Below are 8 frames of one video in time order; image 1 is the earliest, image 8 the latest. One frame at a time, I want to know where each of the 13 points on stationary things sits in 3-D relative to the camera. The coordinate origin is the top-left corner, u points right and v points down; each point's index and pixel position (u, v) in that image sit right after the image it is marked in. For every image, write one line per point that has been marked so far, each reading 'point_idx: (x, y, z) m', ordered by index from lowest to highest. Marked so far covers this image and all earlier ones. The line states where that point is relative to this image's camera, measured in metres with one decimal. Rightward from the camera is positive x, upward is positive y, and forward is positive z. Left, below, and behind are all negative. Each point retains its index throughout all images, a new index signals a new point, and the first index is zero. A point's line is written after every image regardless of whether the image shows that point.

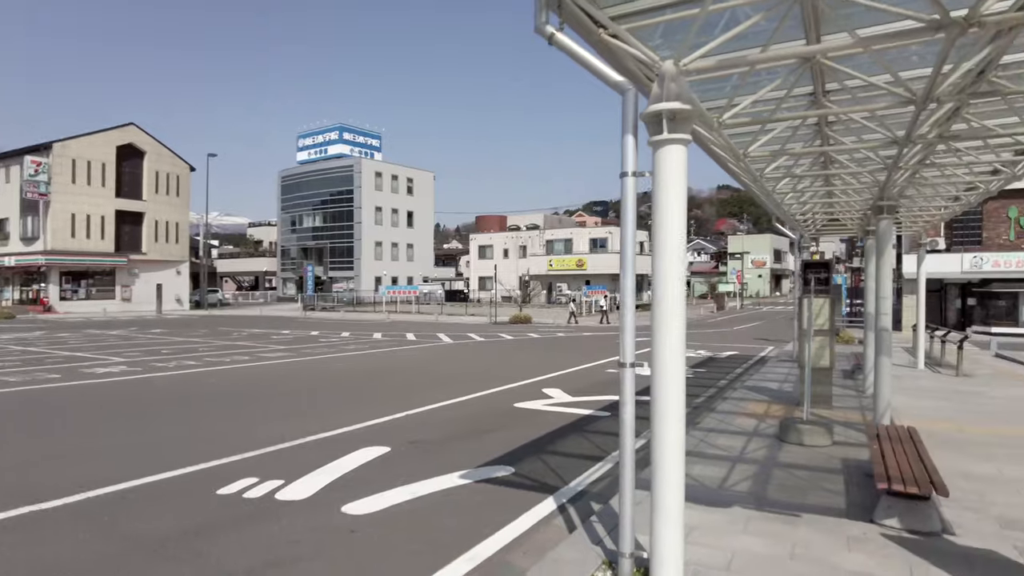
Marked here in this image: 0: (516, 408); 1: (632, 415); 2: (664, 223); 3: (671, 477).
0: (+0.1, -2.2, +11.9) m
1: (+0.7, -0.8, +4.0) m
2: (+0.9, +0.4, +3.8) m
3: (+0.9, -1.1, +3.8) m
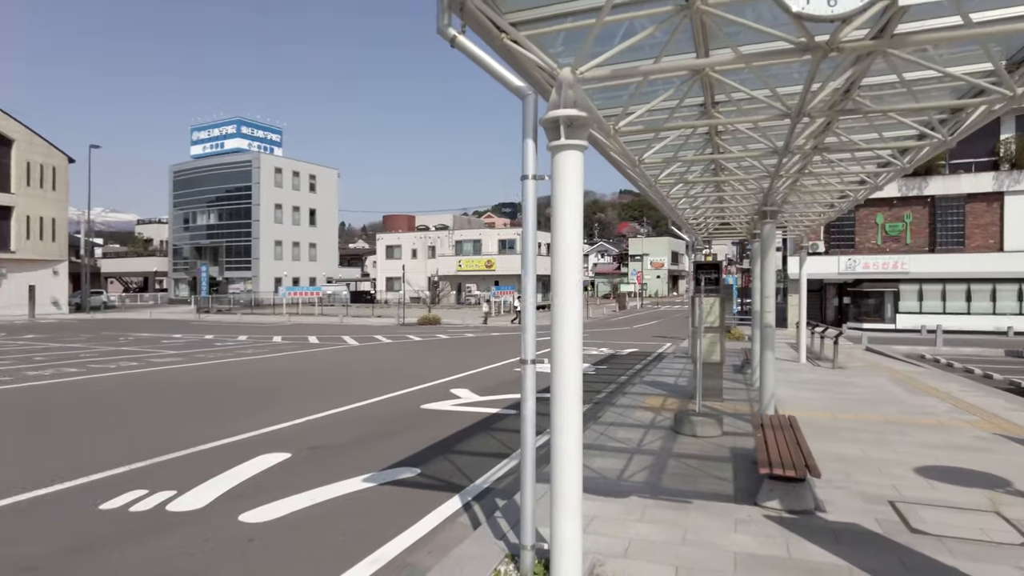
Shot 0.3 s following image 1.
0: (-1.6, -2.2, +11.8) m
1: (+0.1, -0.8, +4.1) m
2: (+0.3, +0.4, +3.9) m
3: (+0.3, -1.1, +4.0) m
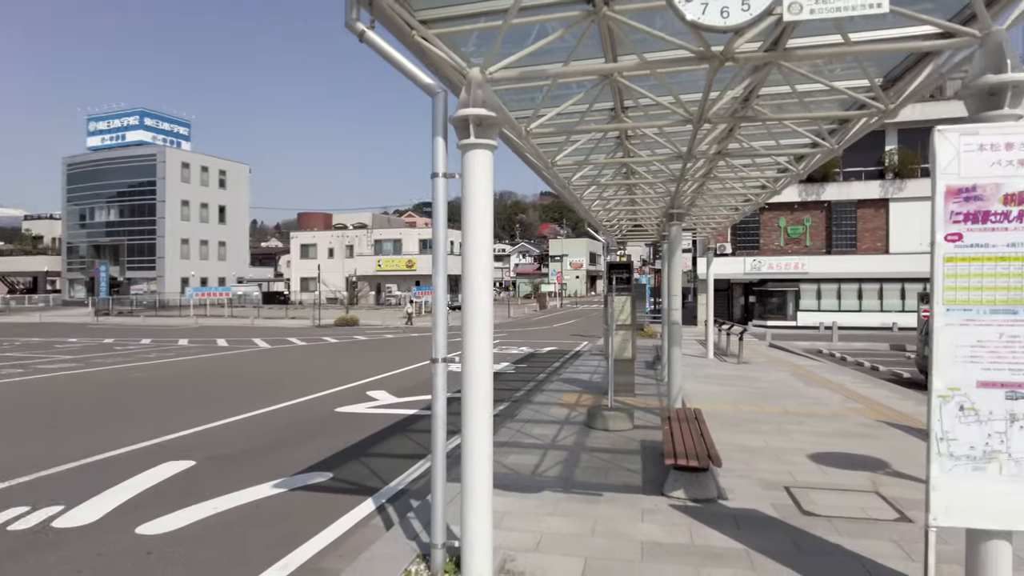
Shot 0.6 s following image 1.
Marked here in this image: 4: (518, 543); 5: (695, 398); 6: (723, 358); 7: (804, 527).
0: (-3.1, -2.2, +11.6) m
1: (-0.4, -0.8, +4.1) m
2: (-0.2, +0.4, +4.0) m
3: (-0.2, -1.1, +4.0) m
4: (0.0, -1.9, +4.8) m
5: (+3.2, -1.9, +11.4) m
6: (+6.2, -2.0, +19.2) m
7: (+2.3, -1.9, +5.1) m
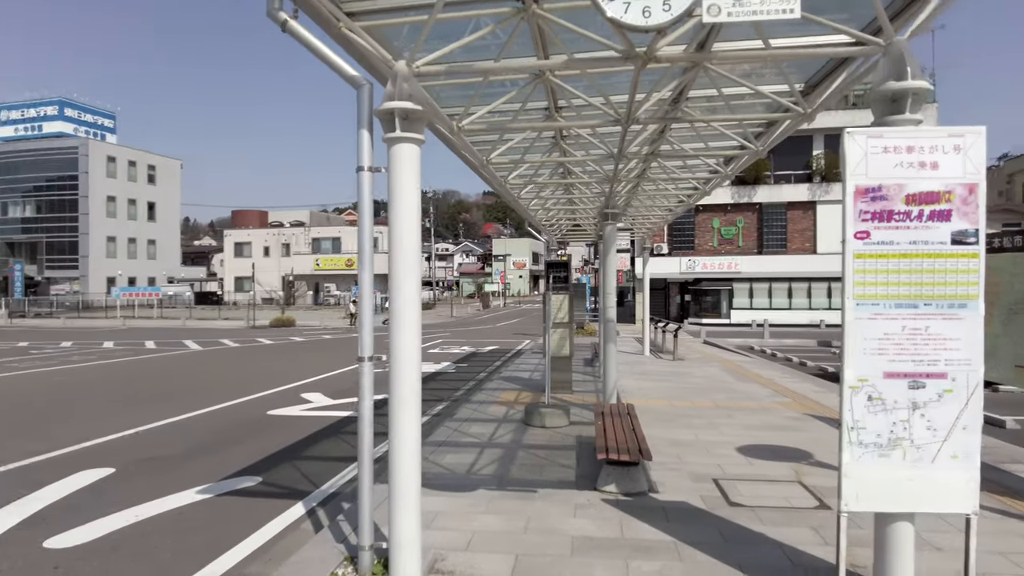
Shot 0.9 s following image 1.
0: (-4.2, -2.2, +11.2) m
1: (-0.9, -0.7, +4.0) m
2: (-0.7, +0.4, +3.9) m
3: (-0.6, -1.1, +3.9) m
4: (-0.5, -1.8, +4.7) m
5: (+2.1, -1.9, +11.7) m
6: (+4.5, -2.0, +19.7) m
7: (+1.7, -1.8, +5.2) m
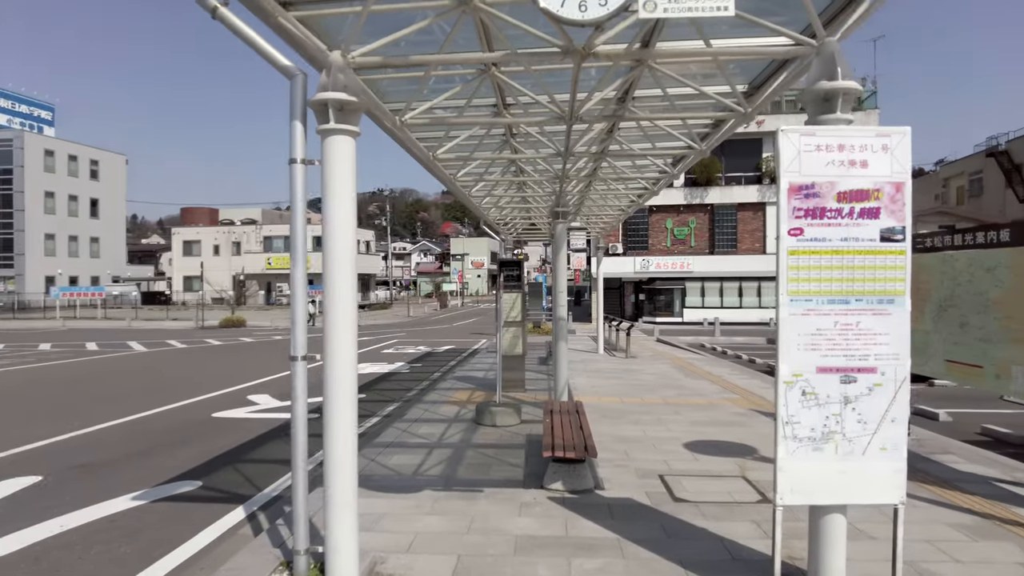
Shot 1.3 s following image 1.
0: (-5.0, -2.1, +10.9) m
1: (-1.2, -0.7, +3.9) m
2: (-1.0, +0.4, +3.8) m
3: (-1.0, -1.0, +3.8) m
4: (-0.9, -1.8, +4.6) m
5: (+1.3, -1.9, +11.7) m
6: (+3.1, -2.0, +19.8) m
7: (+1.3, -1.8, +5.3) m
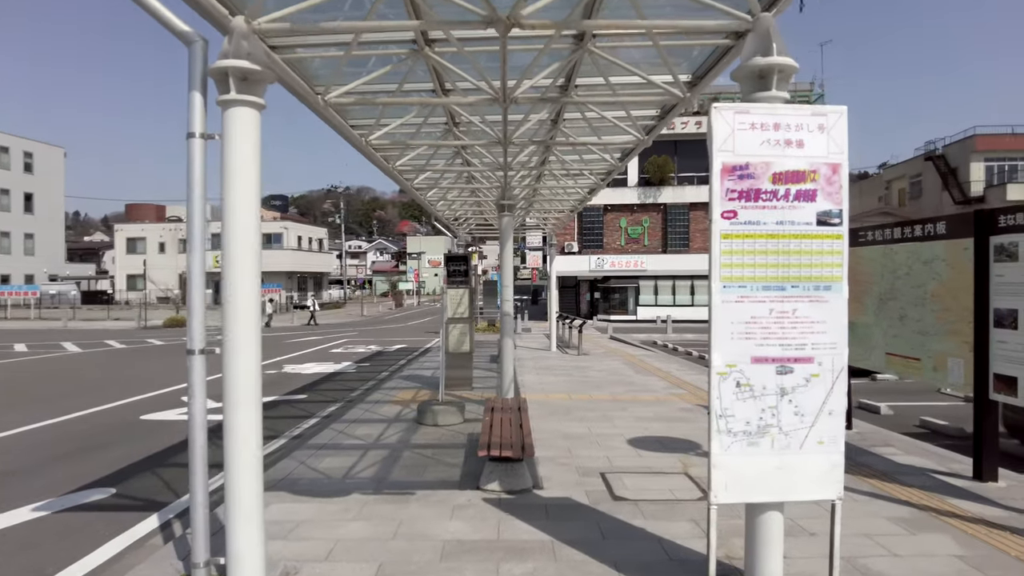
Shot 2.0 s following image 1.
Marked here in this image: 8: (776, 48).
0: (-5.8, -2.1, +10.3) m
1: (-1.7, -0.7, +3.5) m
2: (-1.5, +0.5, +3.4) m
3: (-1.4, -1.0, +3.5) m
4: (-1.3, -1.8, +4.3) m
5: (+0.3, -1.8, +11.5) m
6: (+1.7, -1.9, +19.7) m
7: (+0.8, -1.7, +5.1) m
8: (+1.4, +1.3, +3.5) m
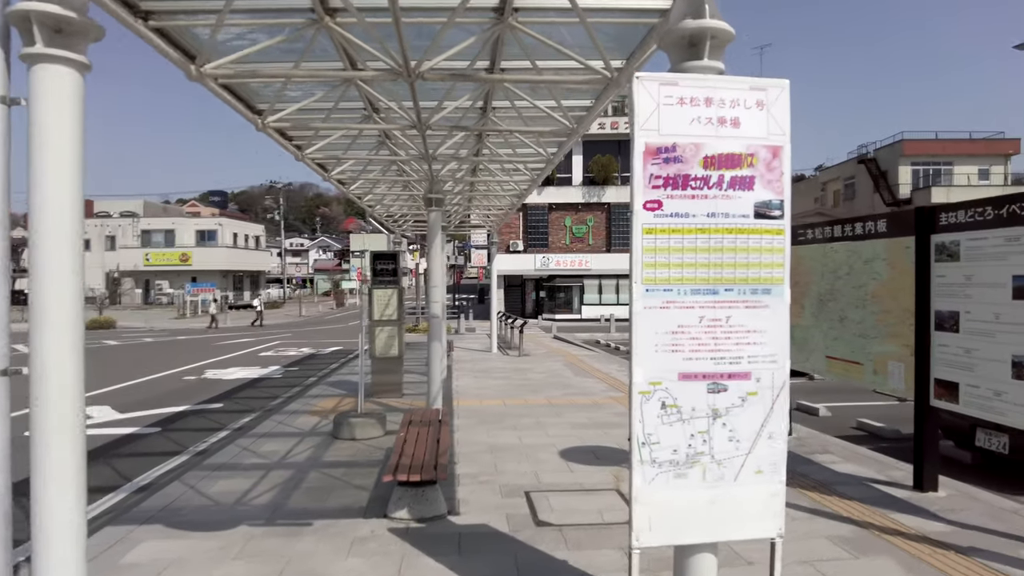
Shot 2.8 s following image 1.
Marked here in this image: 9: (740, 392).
0: (-6.9, -2.1, +9.2) m
1: (-2.2, -0.7, +2.8) m
2: (-2.0, +0.5, +2.7) m
3: (-1.9, -1.0, +2.8) m
4: (-1.9, -1.8, +3.6) m
5: (-0.8, -1.8, +10.9) m
6: (-0.1, -1.9, +19.2) m
7: (+0.1, -1.8, +4.5) m
8: (+0.9, +1.3, +3.0) m
9: (+1.0, -0.5, +2.9) m
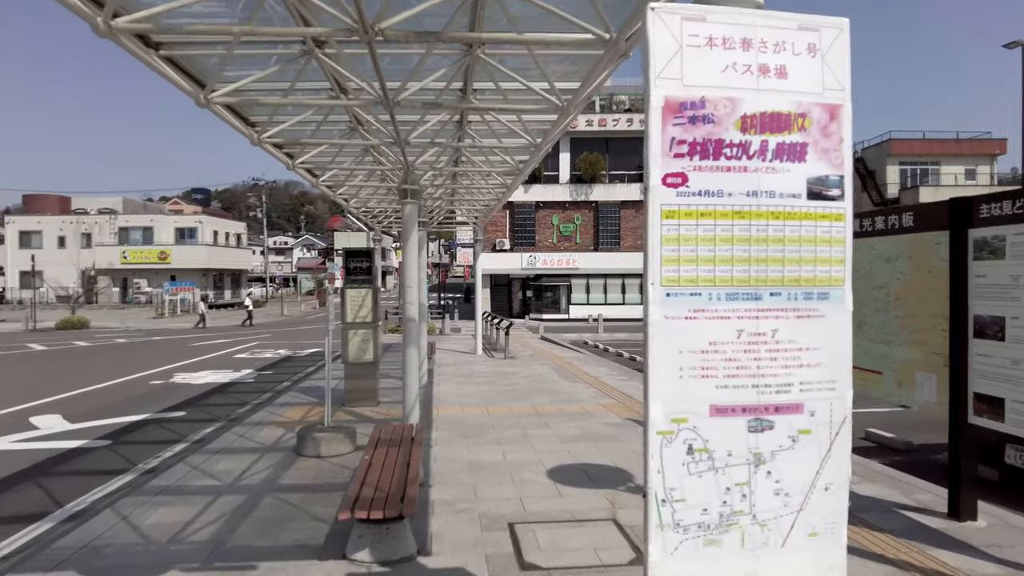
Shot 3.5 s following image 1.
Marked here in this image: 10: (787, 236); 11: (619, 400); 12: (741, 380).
0: (-7.1, -2.1, +8.3) m
1: (-2.3, -0.7, +2.0) m
2: (-2.0, +0.5, +2.0) m
3: (-2.0, -1.0, +2.0) m
4: (-2.0, -1.8, +2.8) m
5: (-1.0, -1.8, +10.2) m
6: (-0.6, -1.9, +18.5) m
7: (0.0, -1.8, +3.8) m
8: (+0.8, +1.2, +2.3) m
9: (+0.9, -0.5, +2.2) m
10: (+0.9, +0.2, +2.2) m
11: (+1.7, -1.8, +10.4) m
12: (+0.7, -0.3, +2.2) m
